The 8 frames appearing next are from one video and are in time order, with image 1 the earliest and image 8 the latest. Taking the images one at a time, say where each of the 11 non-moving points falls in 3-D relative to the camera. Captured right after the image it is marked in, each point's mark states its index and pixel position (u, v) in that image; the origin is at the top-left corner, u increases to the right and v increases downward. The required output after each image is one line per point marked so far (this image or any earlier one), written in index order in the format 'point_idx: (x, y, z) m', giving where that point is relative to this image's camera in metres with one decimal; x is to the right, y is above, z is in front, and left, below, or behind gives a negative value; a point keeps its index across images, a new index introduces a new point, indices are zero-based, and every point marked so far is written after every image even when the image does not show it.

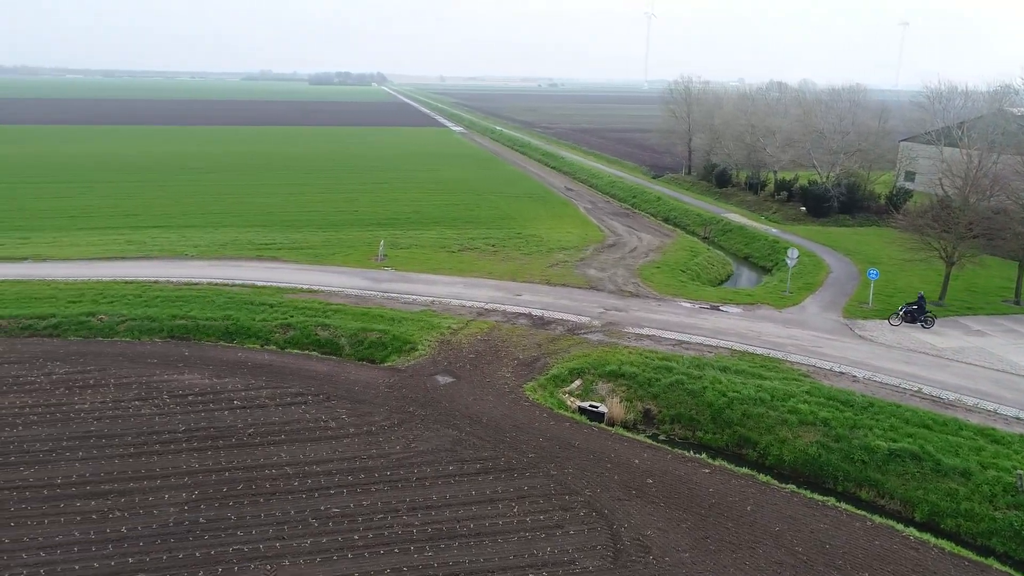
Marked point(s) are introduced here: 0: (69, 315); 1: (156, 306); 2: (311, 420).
0: (-11.8, -0.7, +19.1) m
1: (-9.8, -0.5, +19.7) m
2: (-3.9, -2.5, +13.8) m
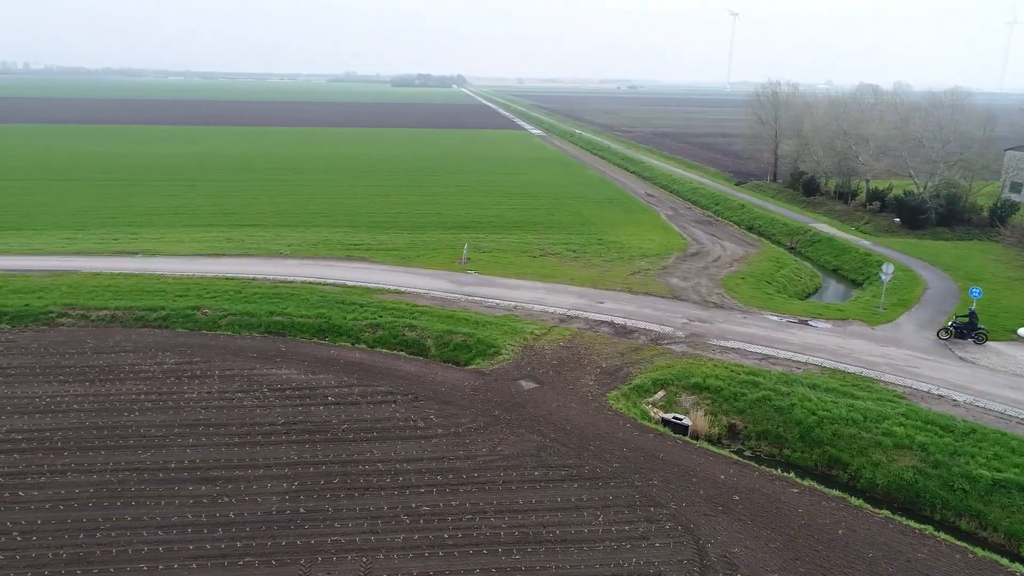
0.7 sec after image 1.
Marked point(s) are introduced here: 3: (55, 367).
0: (-9.5, -0.6, +20.4) m
1: (-7.5, -0.4, +20.7) m
2: (-2.2, -2.6, +14.3) m
3: (-10.7, -1.8, +16.7) m
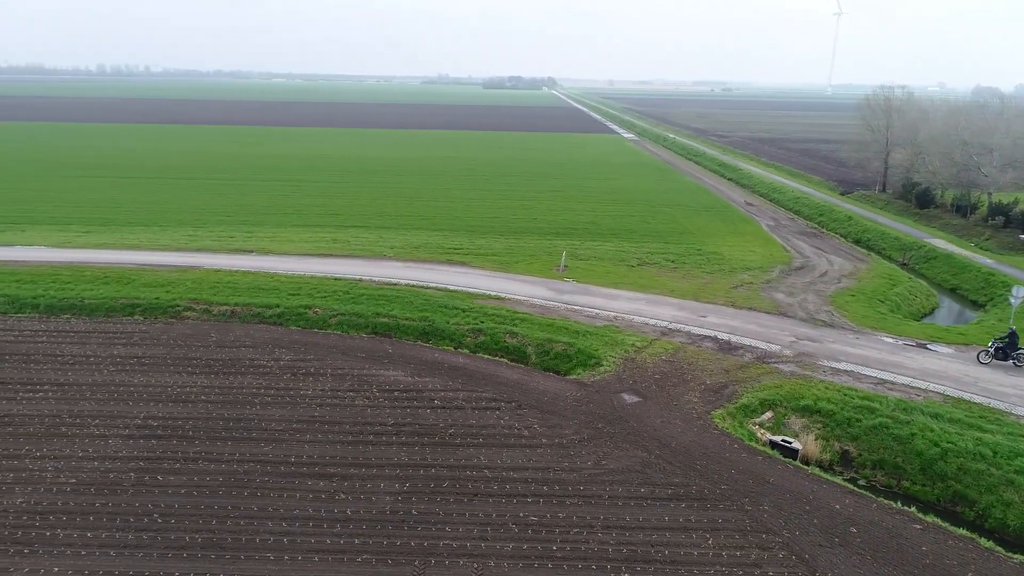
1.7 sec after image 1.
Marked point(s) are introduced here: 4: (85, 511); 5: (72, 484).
0: (-6.6, -0.6, +21.4) m
1: (-4.5, -0.5, +21.5) m
2: (-0.1, -2.8, +14.6) m
3: (-8.2, -1.8, +17.9) m
4: (-6.9, -3.6, +11.5) m
5: (-7.6, -3.4, +12.3) m
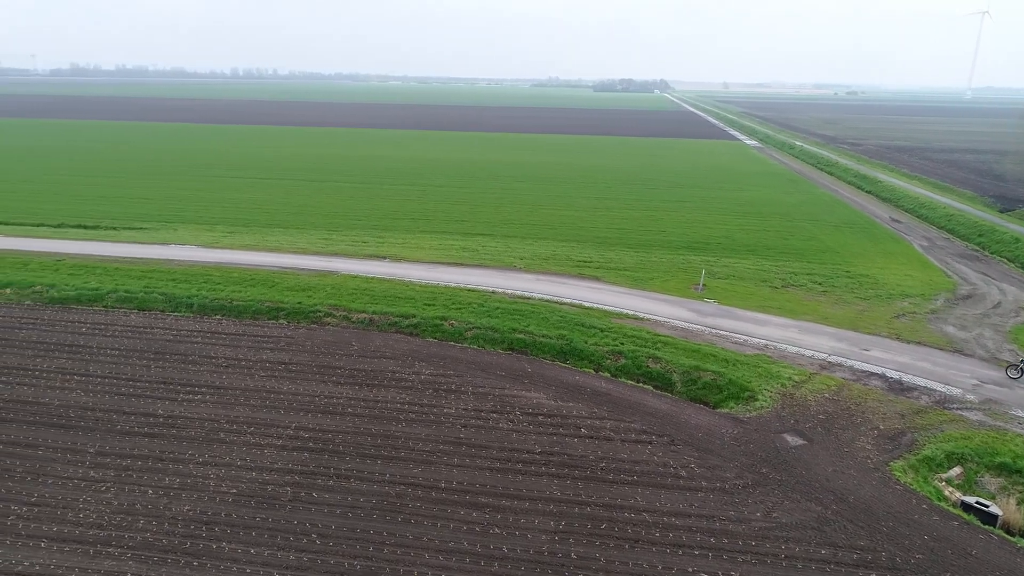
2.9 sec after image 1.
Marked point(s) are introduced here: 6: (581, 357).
0: (-2.5, -0.9, +21.4) m
1: (-0.5, -0.9, +21.2) m
2: (+2.8, -3.4, +13.7) m
3: (-4.7, -2.0, +18.1) m
4: (-4.3, -3.8, +11.6) m
5: (-4.9, -3.6, +12.5) m
6: (+1.8, -1.9, +19.0) m
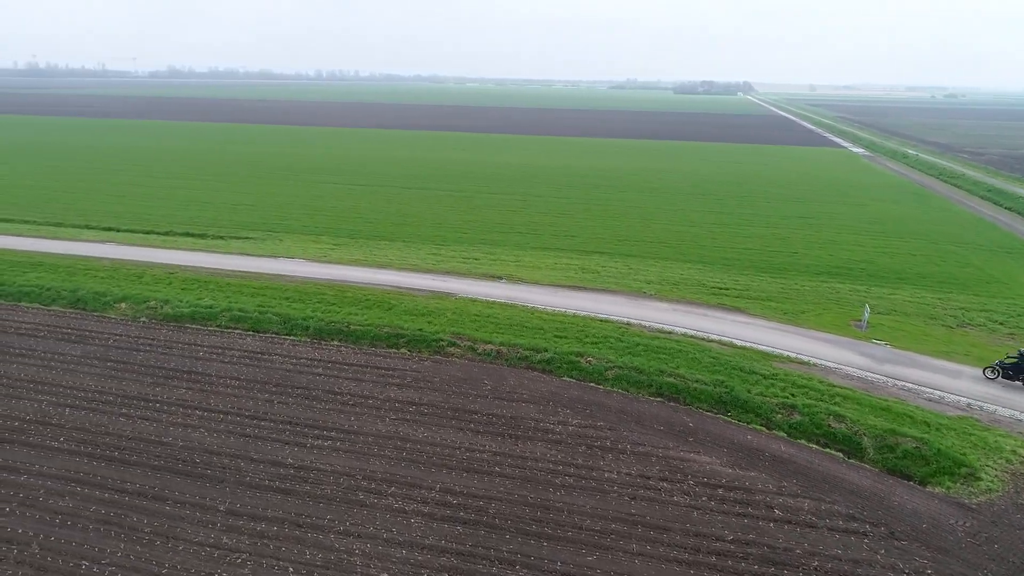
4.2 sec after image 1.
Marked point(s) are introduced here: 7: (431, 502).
0: (+1.3, -1.7, +19.3) m
1: (+3.4, -1.8, +19.0) m
2: (+5.9, -4.3, +11.2) m
3: (-1.1, -2.8, +16.3) m
4: (-1.5, -4.6, +9.8) m
5: (-1.9, -4.4, +10.7) m
6: (+5.4, -2.8, +16.6) m
7: (-1.4, -3.8, +12.7) m
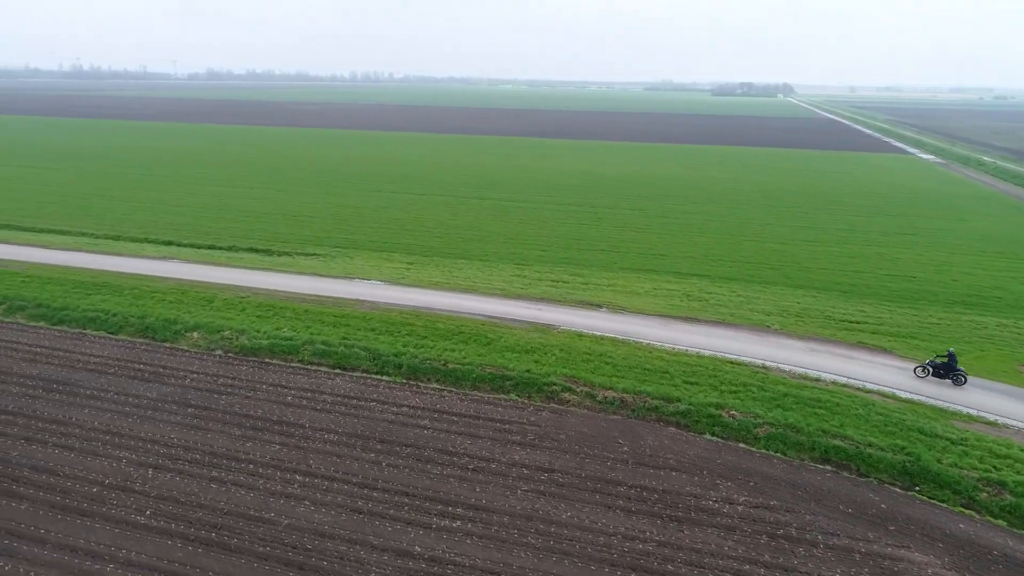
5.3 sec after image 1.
0: (+4.4, -2.7, +16.8) m
1: (+6.4, -2.8, +16.4) m
2: (+8.5, -5.3, +8.5) m
3: (+1.8, -3.7, +13.9) m
4: (+1.2, -5.5, +7.4) m
5: (+0.8, -5.3, +8.3) m
6: (+8.3, -3.9, +13.9) m
7: (+1.3, -4.7, +10.3) m
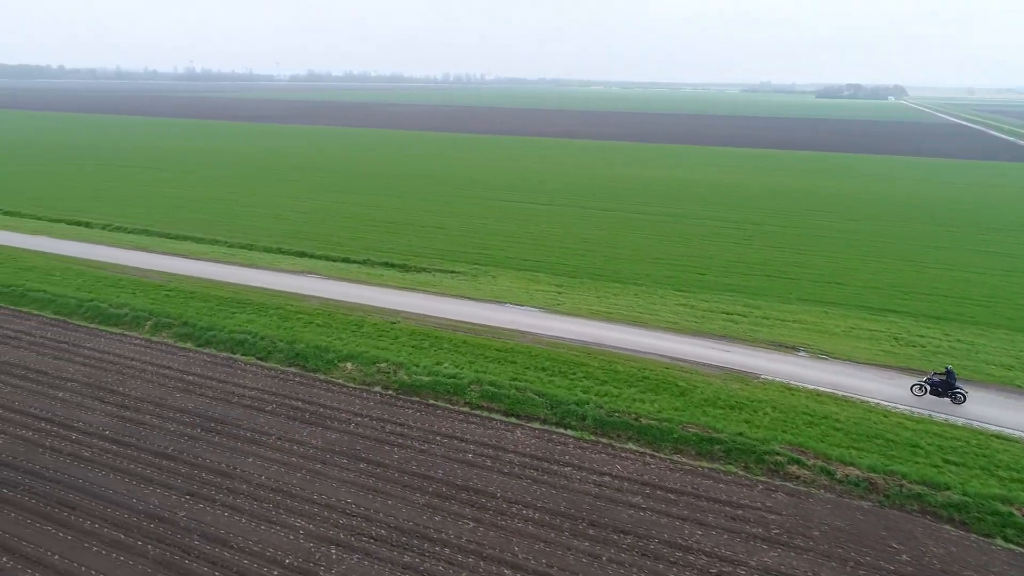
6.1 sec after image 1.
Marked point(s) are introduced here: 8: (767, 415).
0: (+8.7, -3.9, +13.4) m
1: (+10.7, -4.0, +12.8) m
2: (+11.8, -6.6, +4.7) m
3: (+5.8, -4.8, +10.8) m
4: (+4.4, -6.6, +4.5) m
5: (+4.1, -6.3, +5.4) m
6: (+12.3, -5.1, +10.1) m
7: (+4.9, -5.8, +7.3) m
8: (+5.9, -2.9, +16.4) m
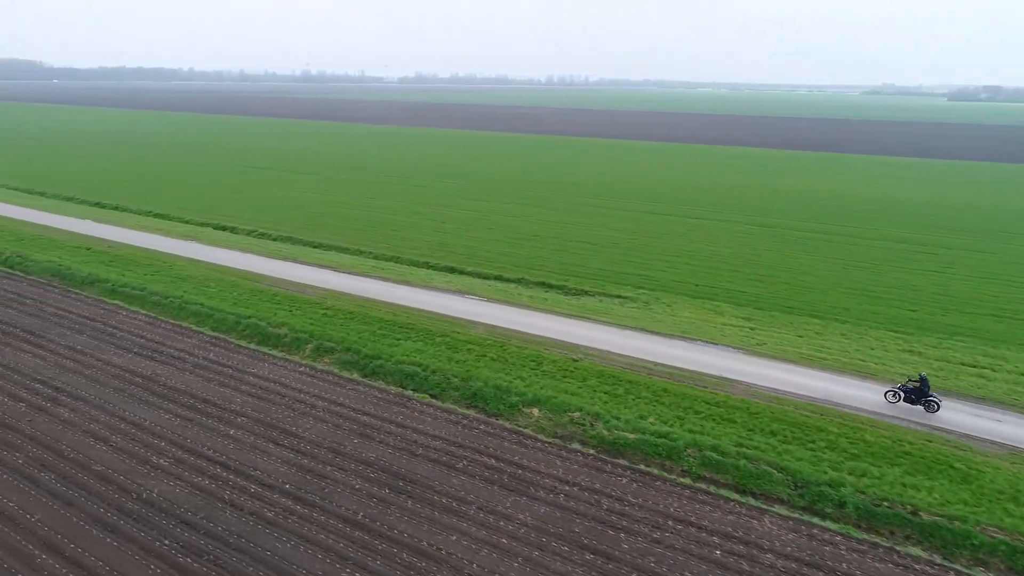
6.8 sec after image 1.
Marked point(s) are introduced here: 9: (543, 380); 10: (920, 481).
0: (+12.8, -5.2, +9.3) m
1: (+14.7, -5.4, +8.4) m
2: (+14.6, -8.0, +0.3) m
3: (+9.5, -6.0, +7.1) m
4: (+7.3, -7.7, +1.0) m
5: (+7.1, -7.4, +2.0) m
6: (+15.9, -6.6, +5.6) m
7: (+8.1, -6.9, +3.8) m
8: (+10.4, -4.1, +12.7) m
9: (+0.8, -2.4, +18.4) m
10: (+8.0, -3.8, +14.0) m
